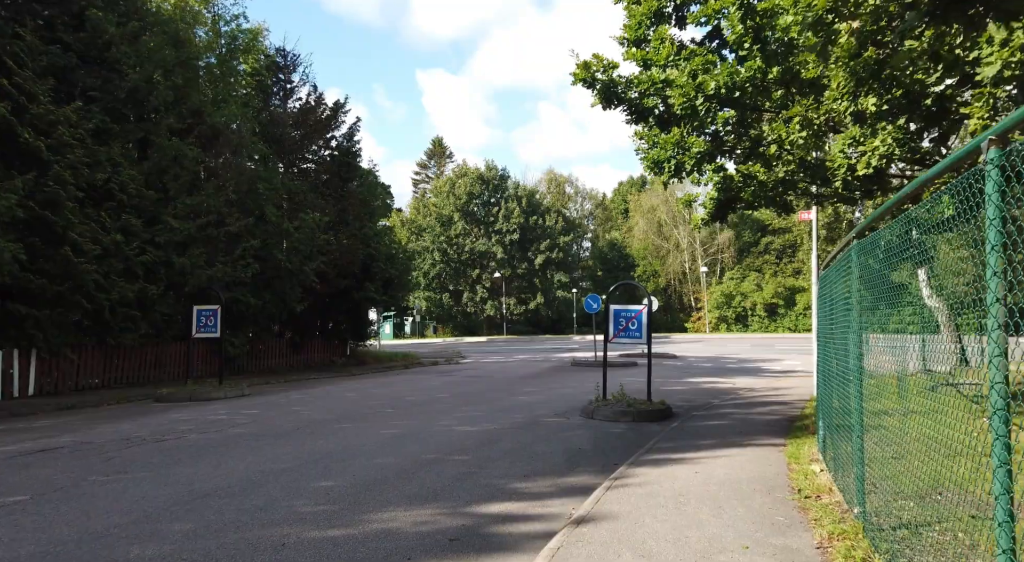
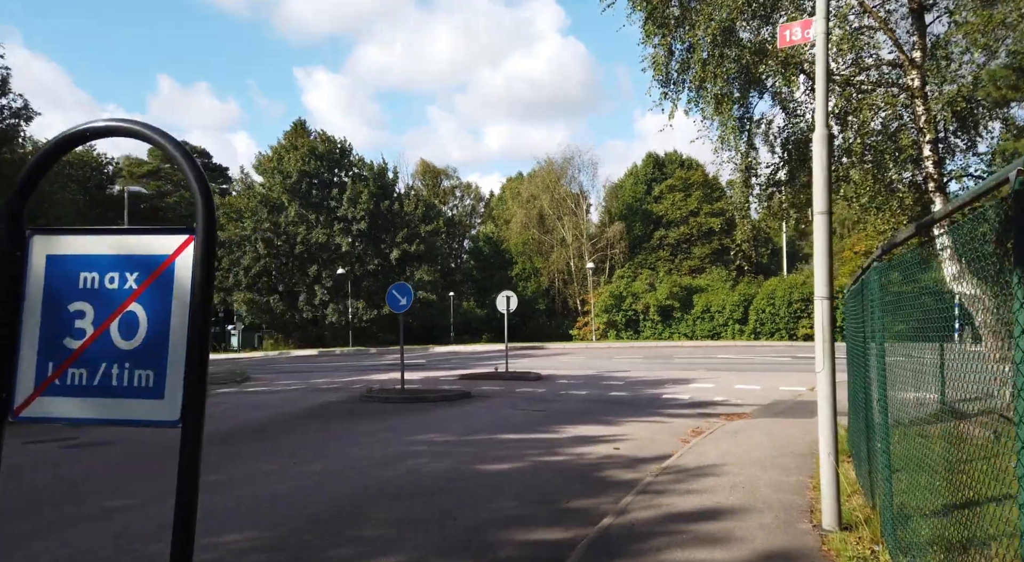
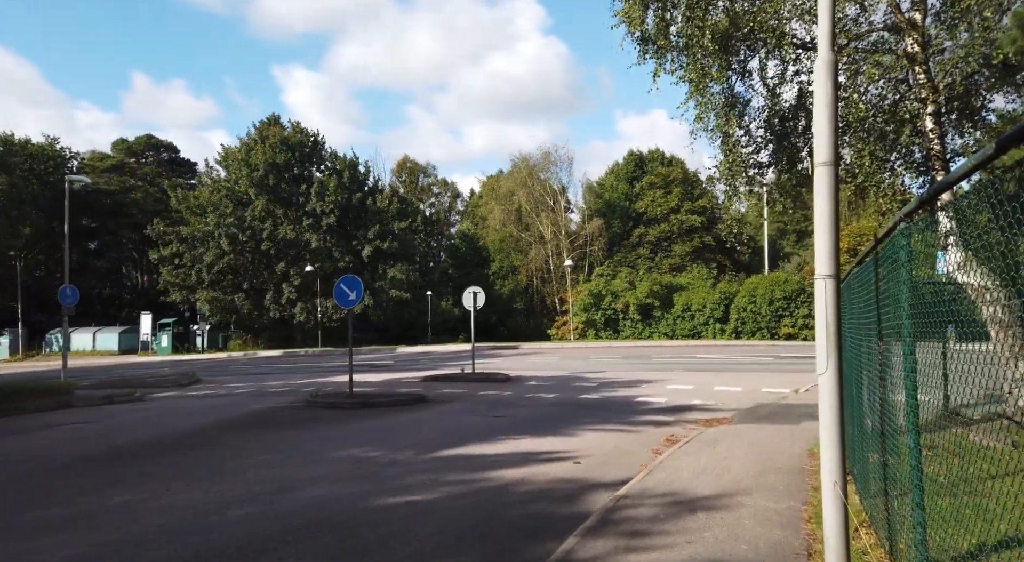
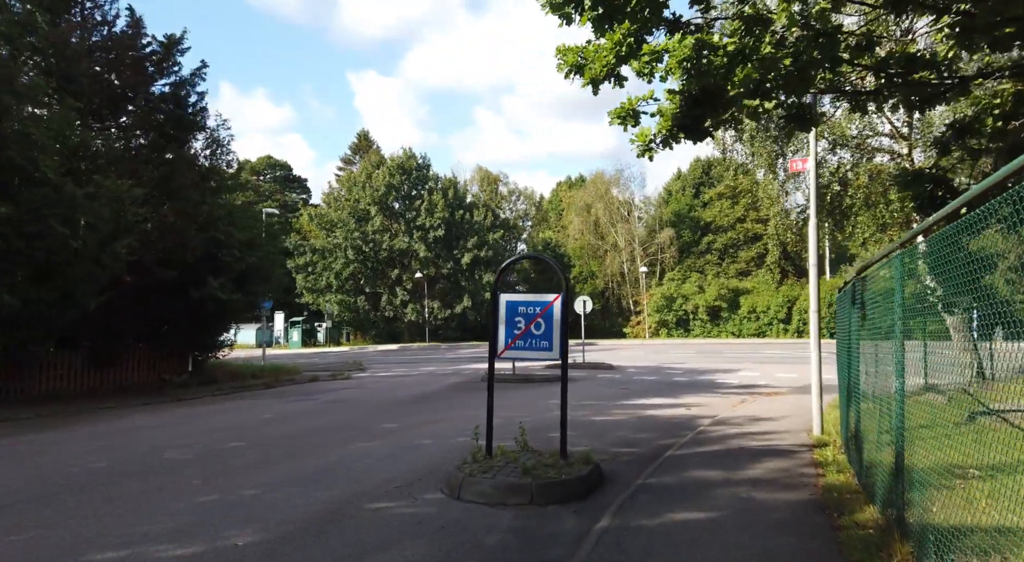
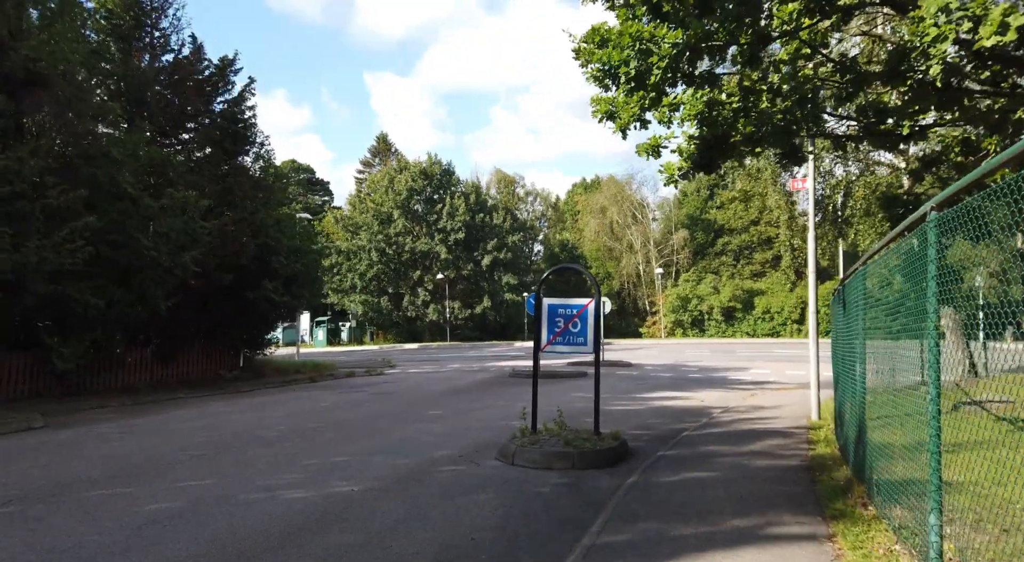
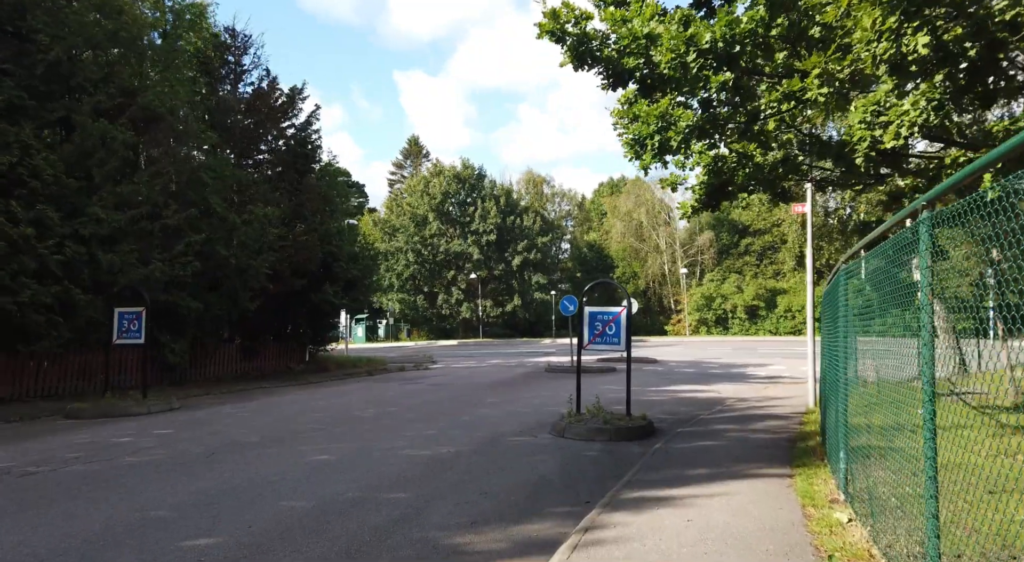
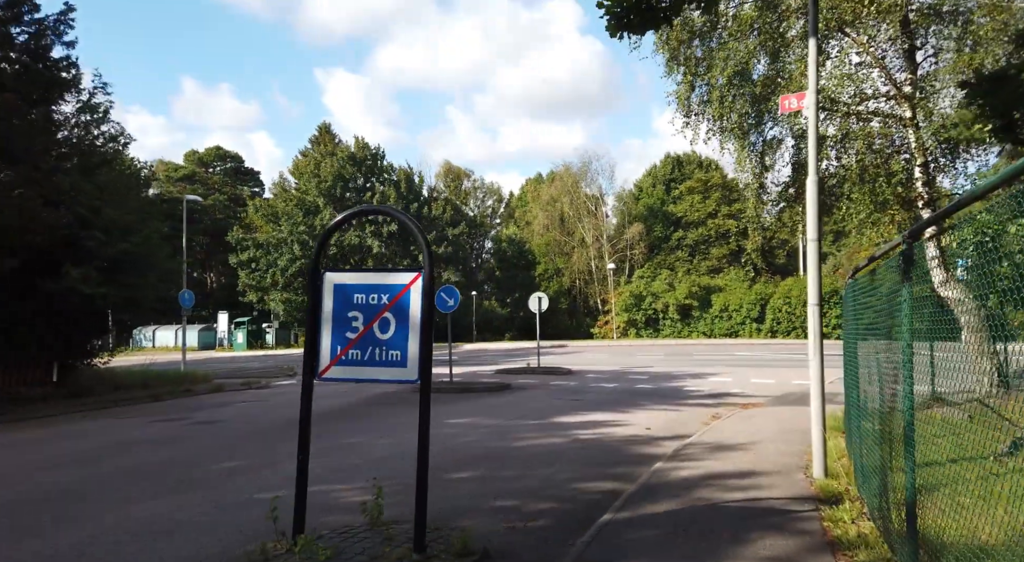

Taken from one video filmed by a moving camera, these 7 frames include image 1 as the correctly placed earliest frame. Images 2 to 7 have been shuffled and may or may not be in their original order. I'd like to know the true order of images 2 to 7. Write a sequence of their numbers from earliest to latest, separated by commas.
6, 5, 4, 7, 2, 3
